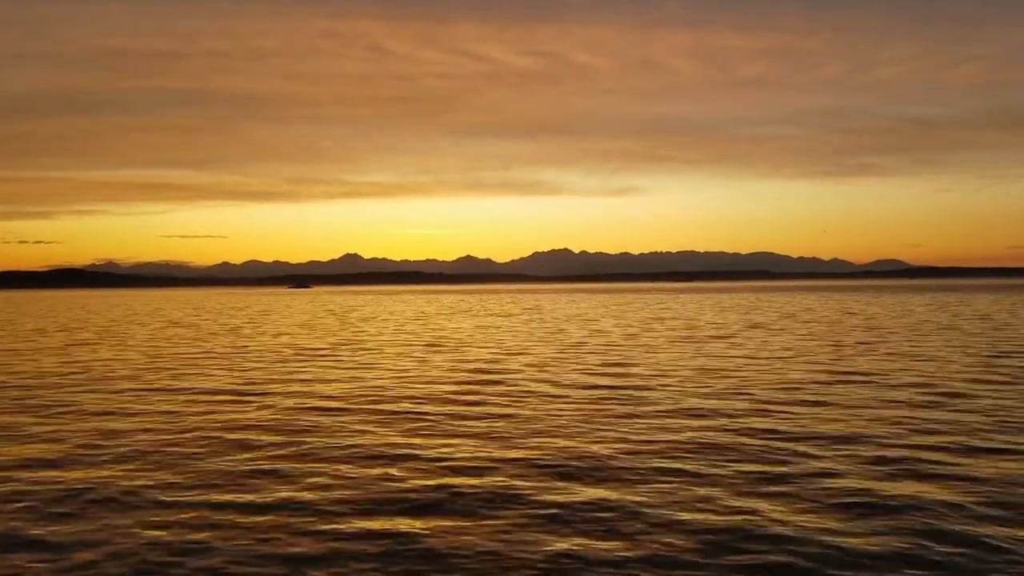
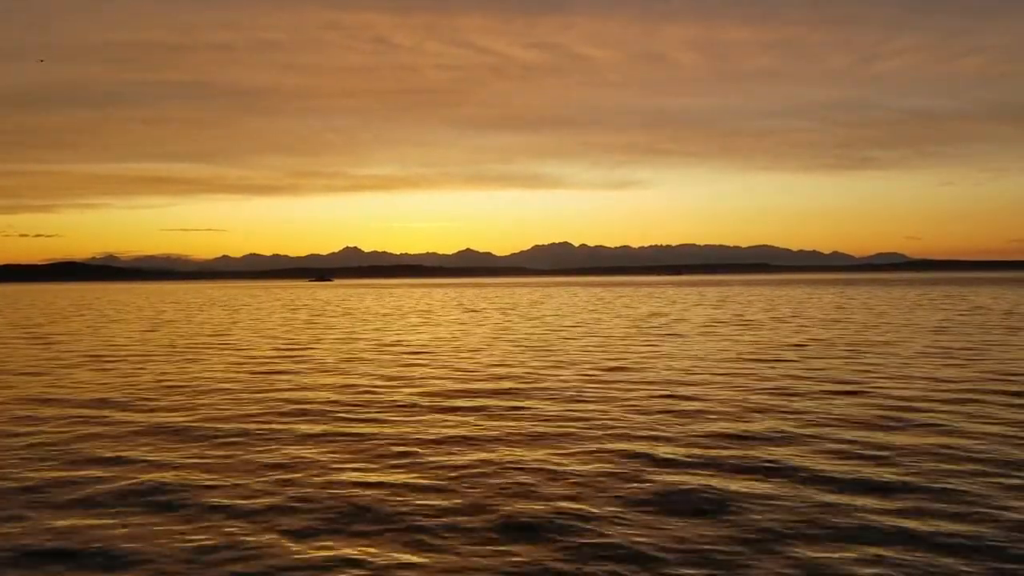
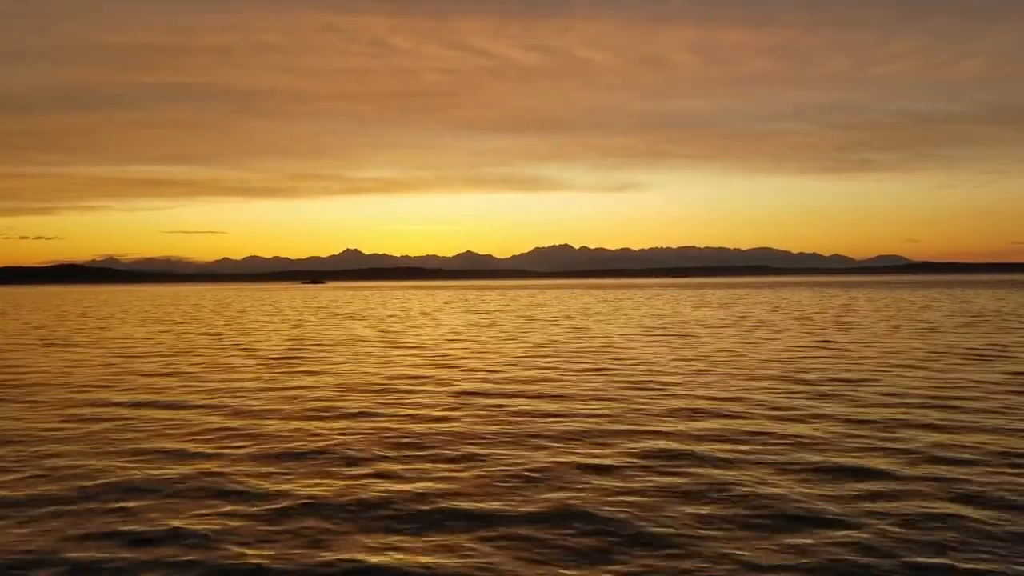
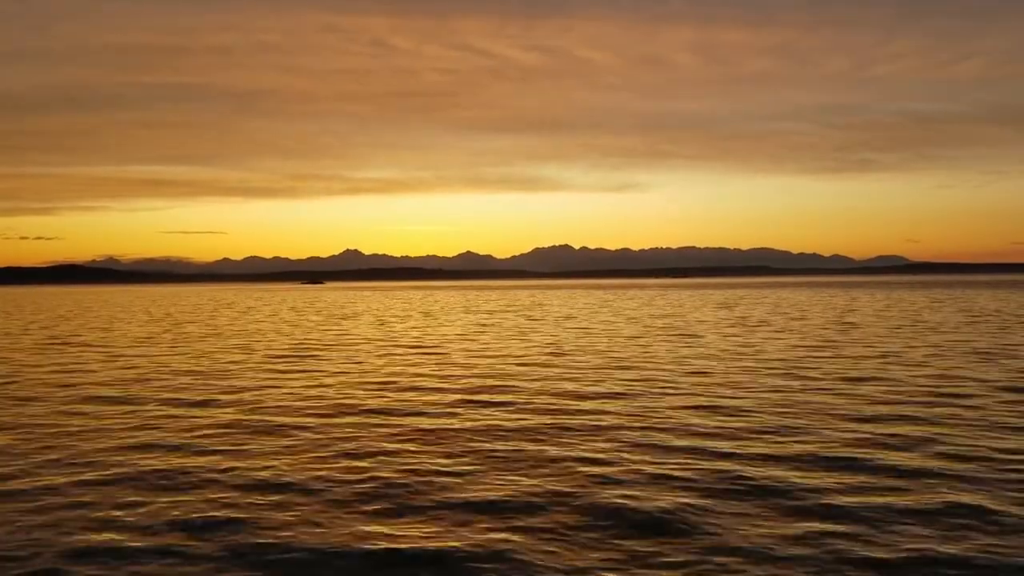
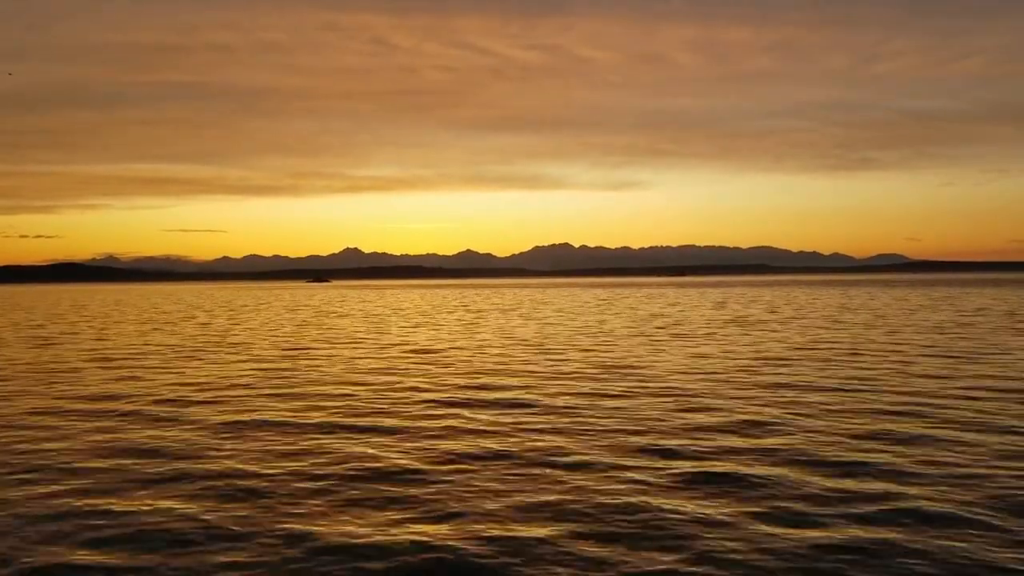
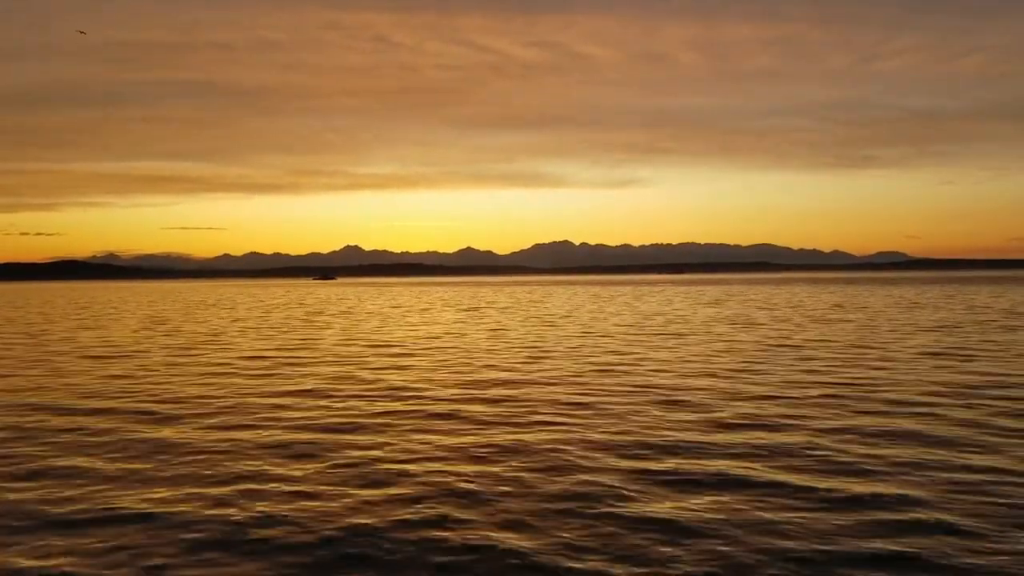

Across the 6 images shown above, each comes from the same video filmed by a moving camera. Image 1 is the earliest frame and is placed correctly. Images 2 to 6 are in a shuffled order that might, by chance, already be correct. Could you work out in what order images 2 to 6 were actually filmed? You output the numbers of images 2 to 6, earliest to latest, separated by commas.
4, 3, 5, 2, 6
